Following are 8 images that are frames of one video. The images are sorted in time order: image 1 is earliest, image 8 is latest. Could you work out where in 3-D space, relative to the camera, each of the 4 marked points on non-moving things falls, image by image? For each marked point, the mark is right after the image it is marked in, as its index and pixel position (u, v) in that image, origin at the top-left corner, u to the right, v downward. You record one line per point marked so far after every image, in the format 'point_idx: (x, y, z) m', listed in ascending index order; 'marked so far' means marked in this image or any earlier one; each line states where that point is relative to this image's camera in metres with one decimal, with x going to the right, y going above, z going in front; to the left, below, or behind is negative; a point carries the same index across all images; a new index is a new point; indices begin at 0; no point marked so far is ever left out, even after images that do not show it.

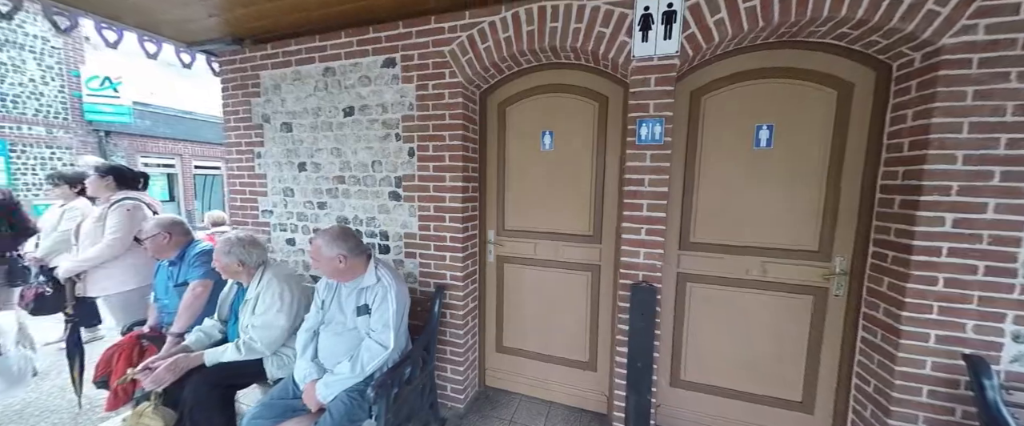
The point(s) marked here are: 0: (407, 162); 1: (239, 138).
0: (-0.7, +0.3, +2.1) m
1: (-2.2, +0.6, +2.6) m
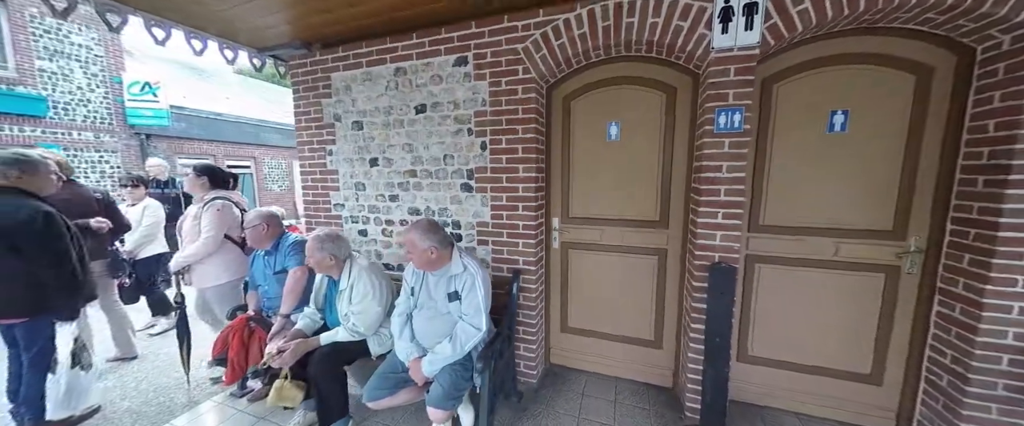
0: (-0.2, +0.4, +2.2) m
1: (-1.7, +0.7, +2.7) m
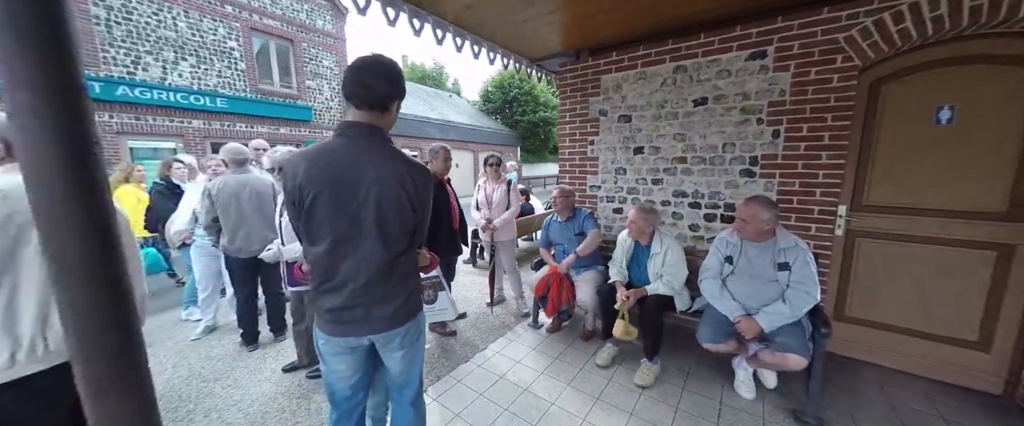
0: (+1.9, +0.5, +2.3) m
1: (+0.6, +0.9, +3.3) m
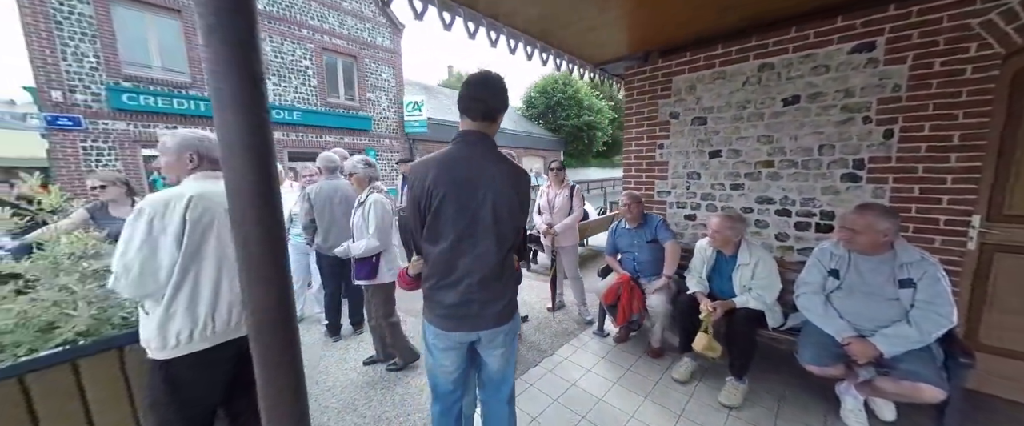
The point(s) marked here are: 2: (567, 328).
0: (+2.4, +0.5, +2.1) m
1: (+1.3, +0.8, +3.2) m
2: (+0.5, -1.1, +3.1) m
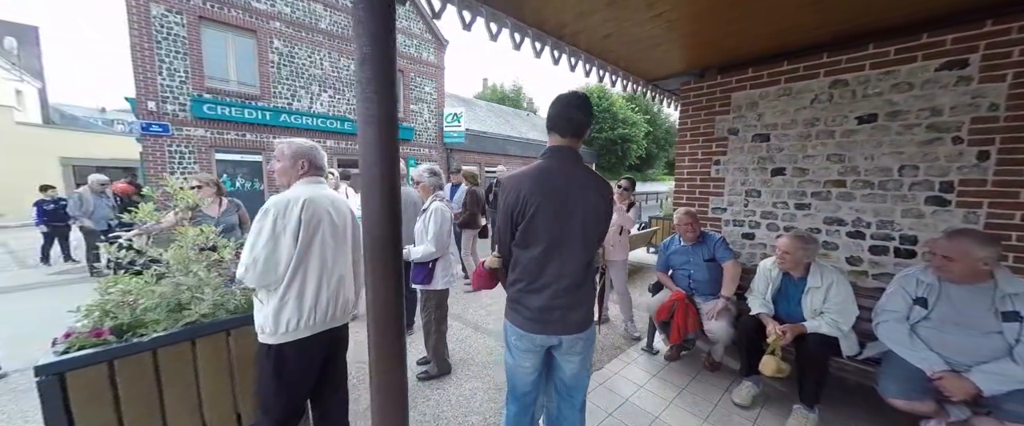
0: (+2.8, +0.3, +2.0) m
1: (+1.8, +0.6, +3.2) m
2: (+1.0, -1.2, +3.1) m
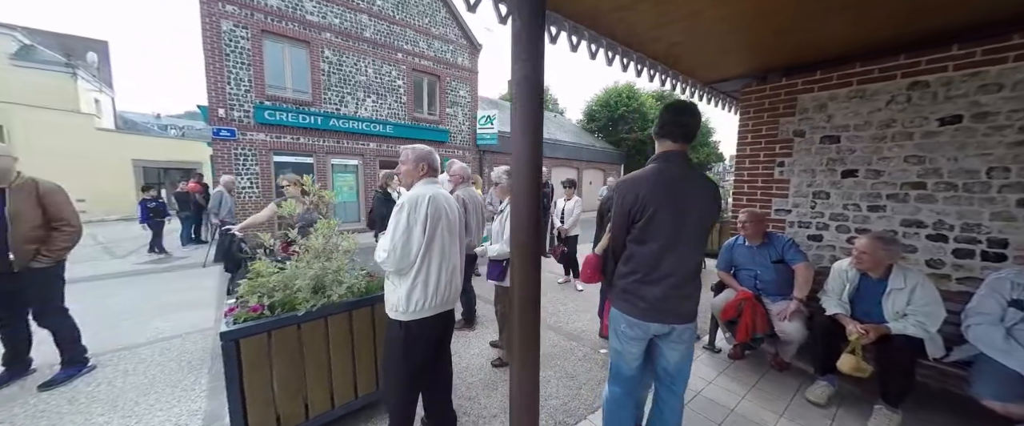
0: (+3.4, +0.3, +1.9) m
1: (+2.4, +0.6, +3.2) m
2: (+1.6, -1.2, +3.2) m
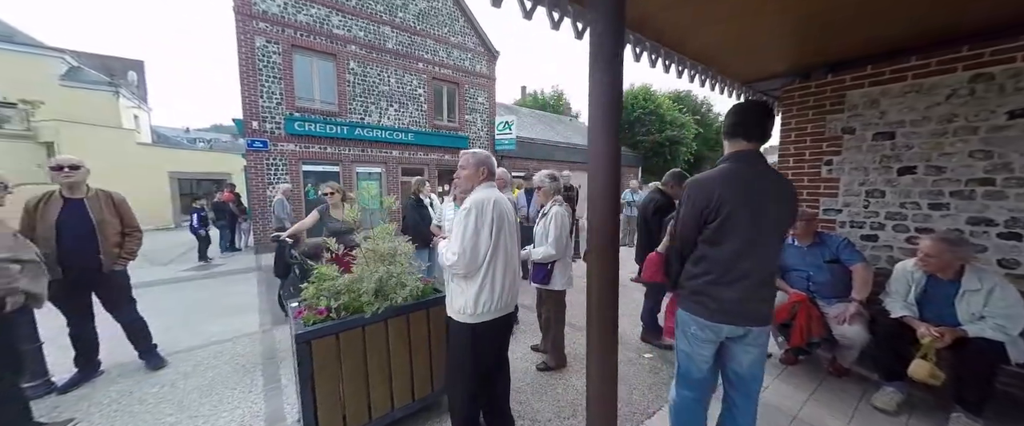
0: (+3.7, +0.3, +1.8) m
1: (+2.8, +0.6, +3.1) m
2: (+2.0, -1.3, +3.1) m
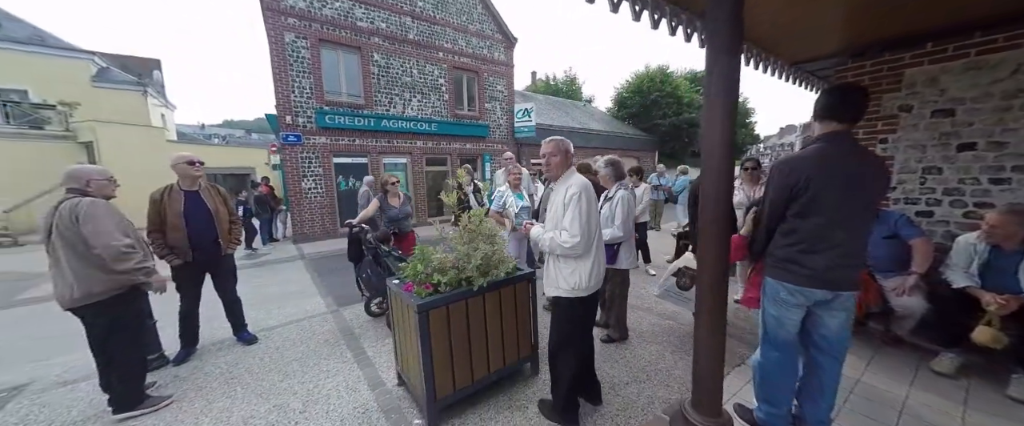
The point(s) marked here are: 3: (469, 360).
0: (+4.2, +0.5, +1.8) m
1: (+3.4, +0.8, +3.2) m
2: (+2.6, -1.1, +3.2) m
3: (-0.3, -1.0, +2.1) m
